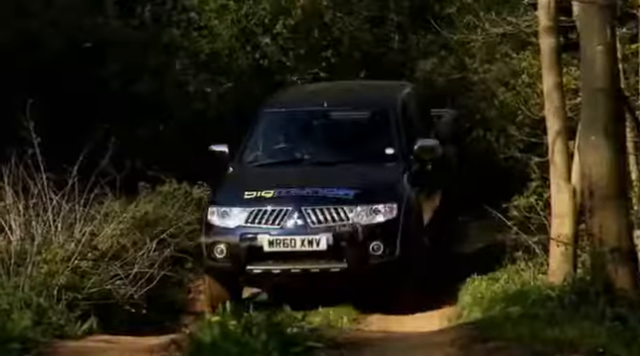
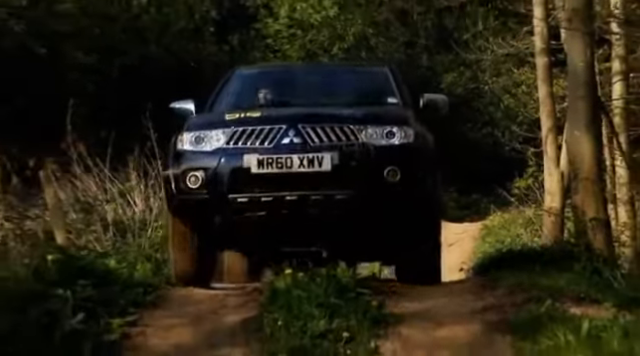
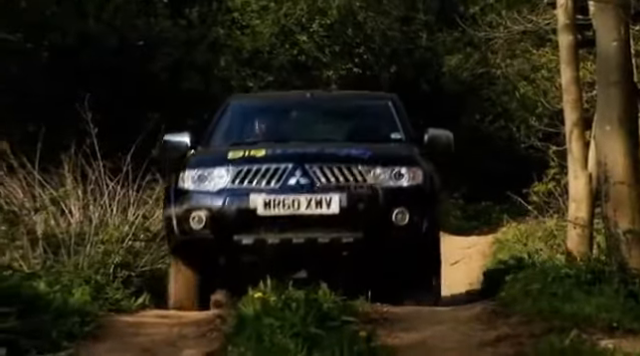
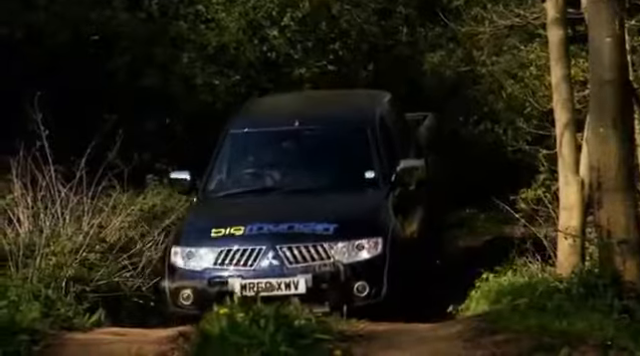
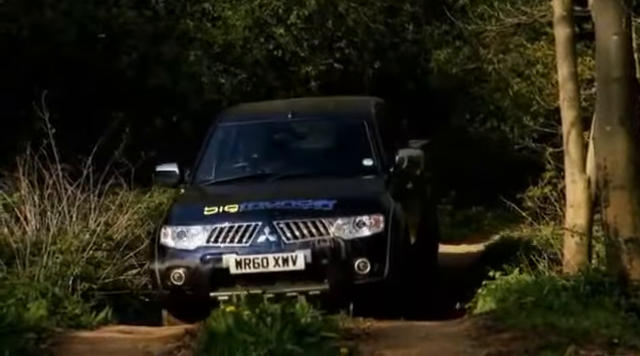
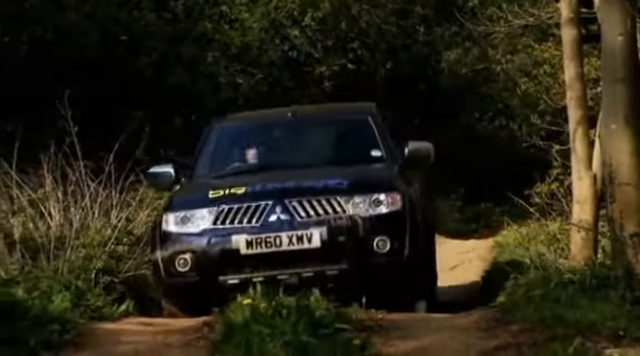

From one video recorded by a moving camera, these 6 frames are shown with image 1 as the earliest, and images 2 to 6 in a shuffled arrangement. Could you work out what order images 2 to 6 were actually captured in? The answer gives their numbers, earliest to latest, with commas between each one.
4, 5, 6, 3, 2
